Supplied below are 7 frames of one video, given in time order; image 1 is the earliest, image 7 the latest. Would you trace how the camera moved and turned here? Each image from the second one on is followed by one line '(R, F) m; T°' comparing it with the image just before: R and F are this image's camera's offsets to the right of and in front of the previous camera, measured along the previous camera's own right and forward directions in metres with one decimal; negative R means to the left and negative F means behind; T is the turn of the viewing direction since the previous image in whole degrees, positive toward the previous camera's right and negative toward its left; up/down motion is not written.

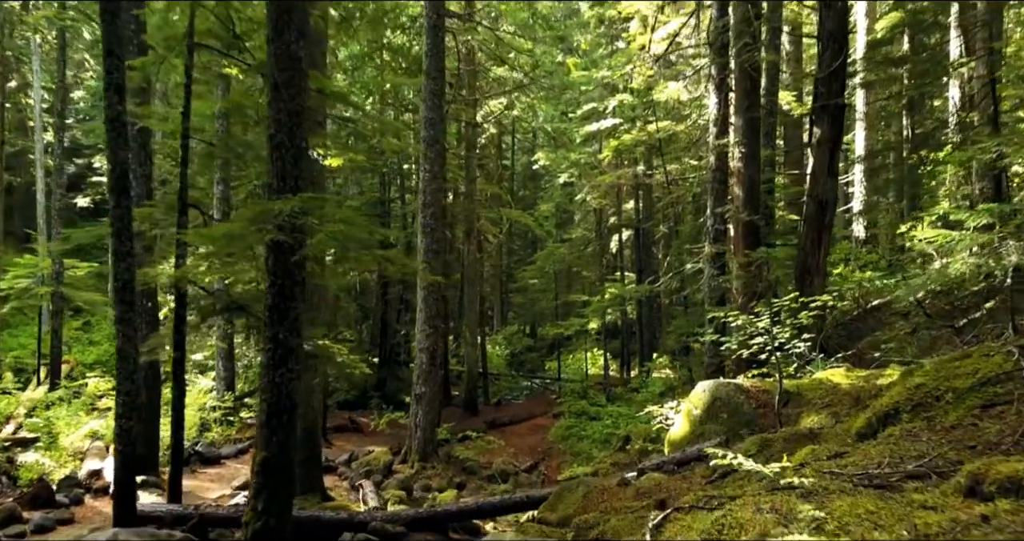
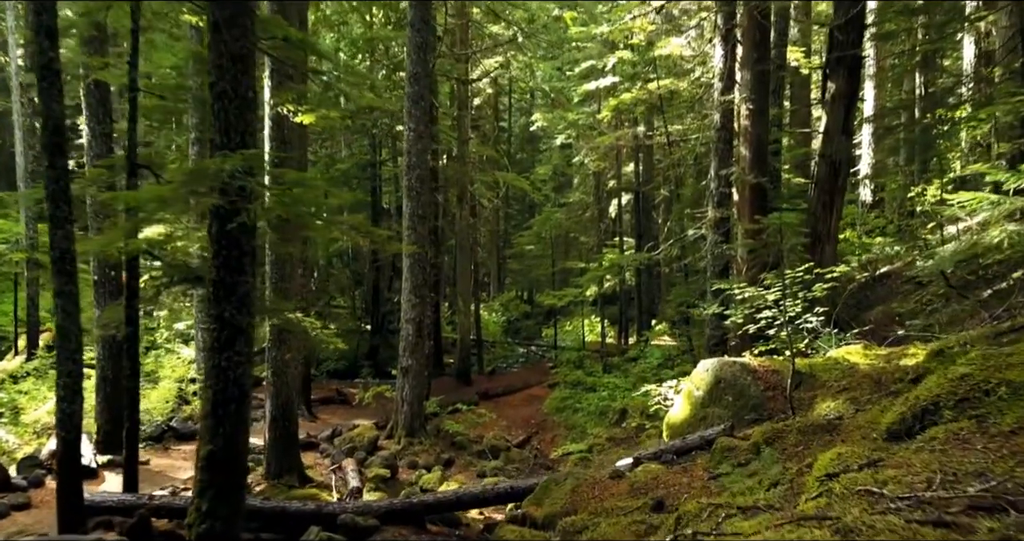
(+0.1, +0.7) m; 0°
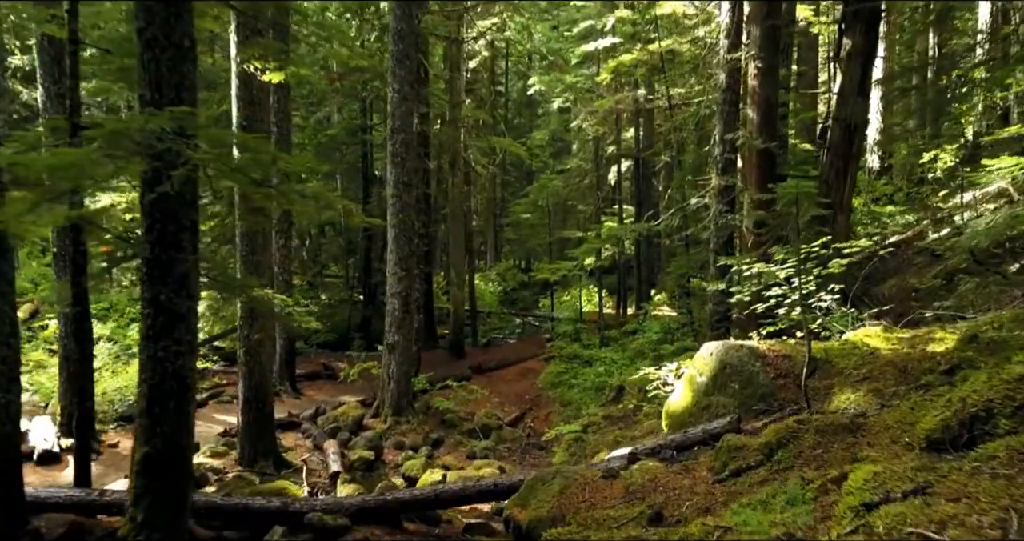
(+0.1, +0.7) m; 0°
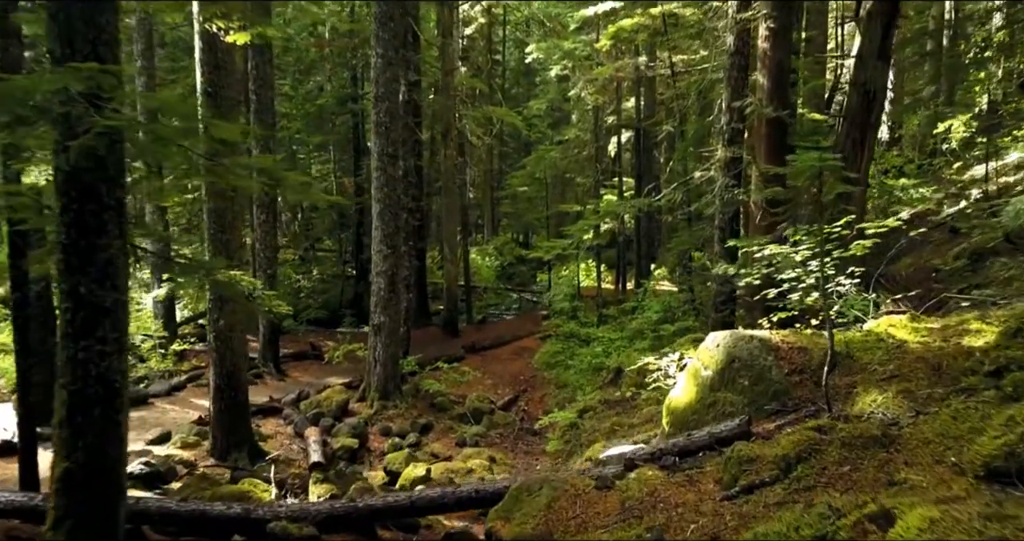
(+0.1, +0.6) m; 0°
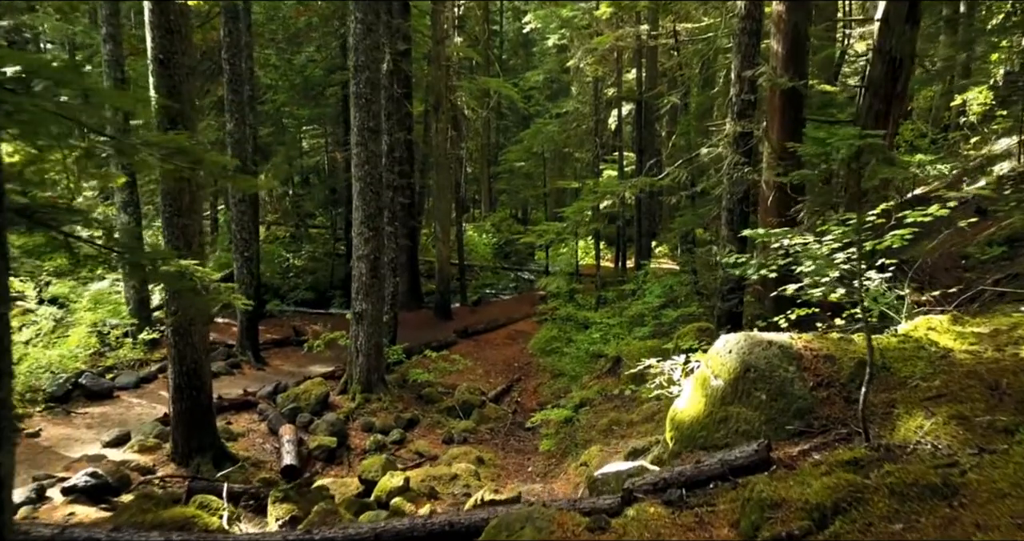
(+0.1, +0.8) m; 0°
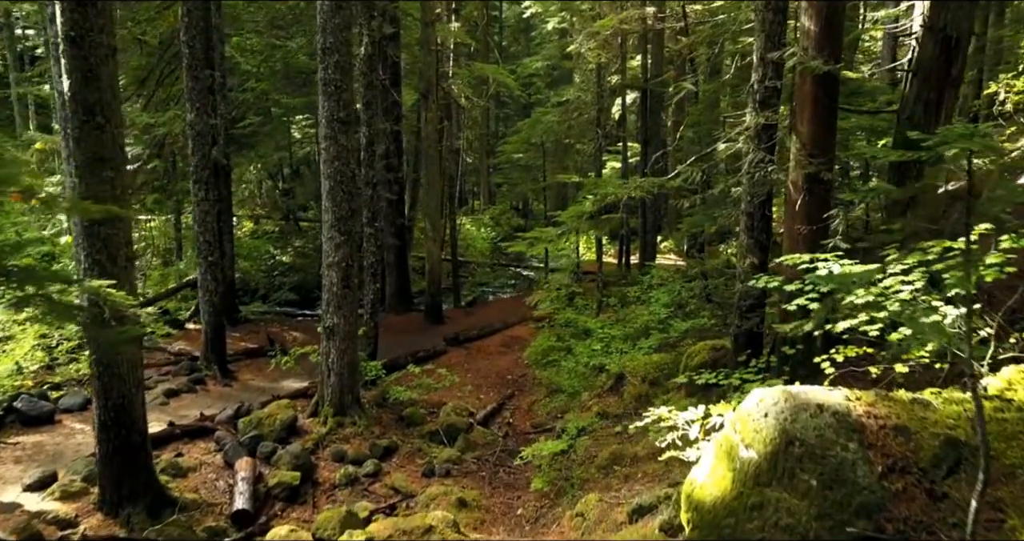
(+0.2, +1.2) m; 0°
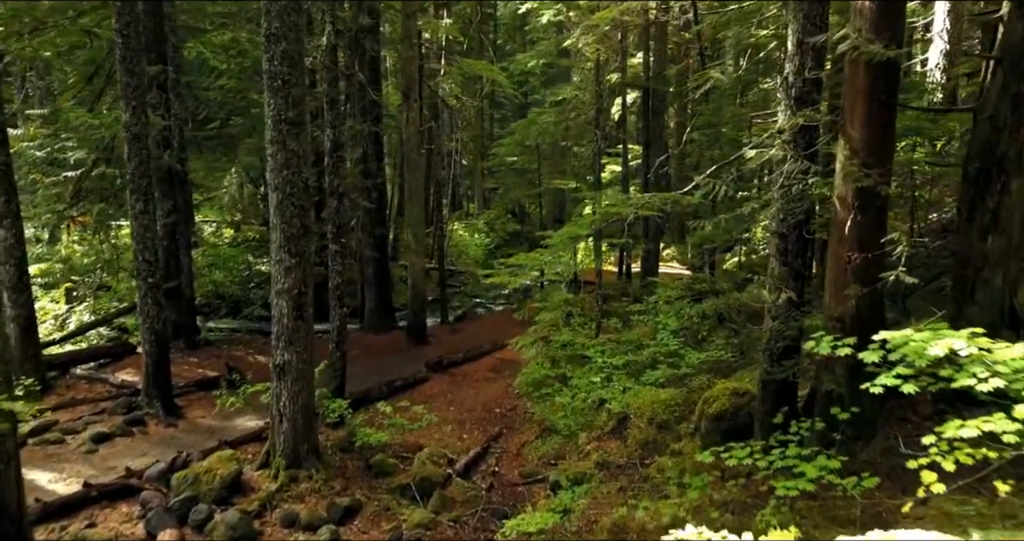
(+0.2, +1.4) m; 0°
